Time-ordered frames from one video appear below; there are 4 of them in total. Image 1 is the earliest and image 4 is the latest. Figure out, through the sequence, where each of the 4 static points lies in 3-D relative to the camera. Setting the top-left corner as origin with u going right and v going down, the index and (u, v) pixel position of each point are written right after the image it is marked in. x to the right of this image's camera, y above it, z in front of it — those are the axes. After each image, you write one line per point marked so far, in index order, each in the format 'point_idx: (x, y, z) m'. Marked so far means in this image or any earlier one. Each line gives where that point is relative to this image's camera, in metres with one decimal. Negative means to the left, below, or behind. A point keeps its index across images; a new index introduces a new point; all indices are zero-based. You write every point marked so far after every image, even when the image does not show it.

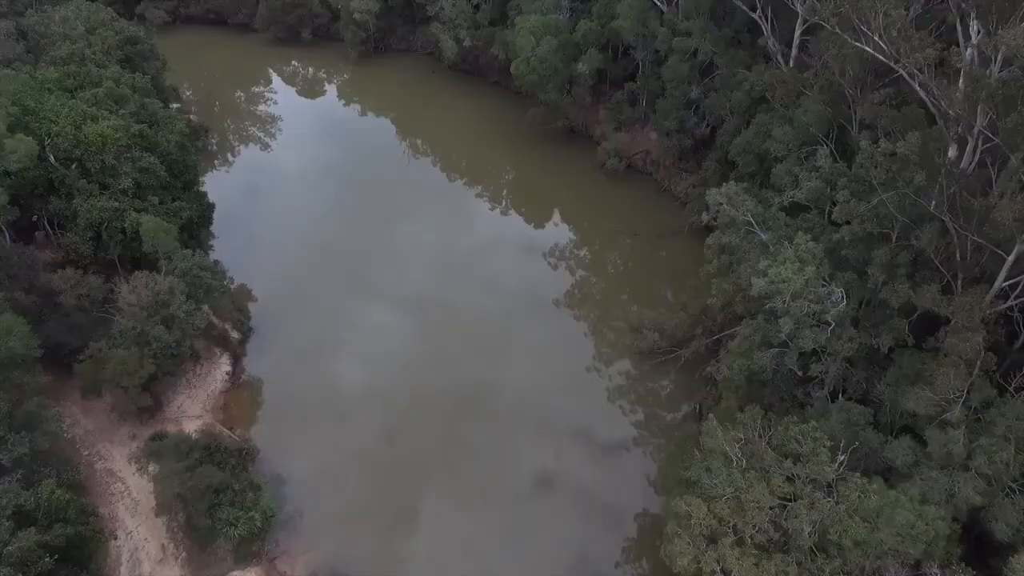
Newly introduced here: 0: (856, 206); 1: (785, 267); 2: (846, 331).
0: (+10.2, +2.4, +18.8) m
1: (+8.1, +0.6, +18.8) m
2: (+9.9, -1.3, +18.9) m
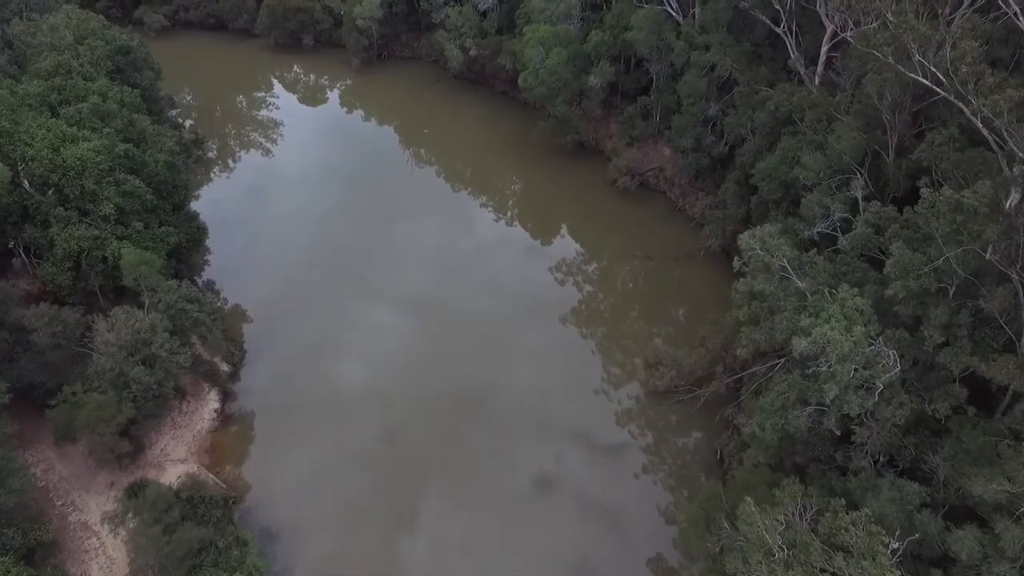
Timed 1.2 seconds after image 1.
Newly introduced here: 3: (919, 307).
0: (+10.5, +0.8, +16.8) m
1: (+8.4, -1.0, +16.8) m
2: (+10.2, -2.9, +16.9) m
3: (+10.8, -0.5, +16.9) m
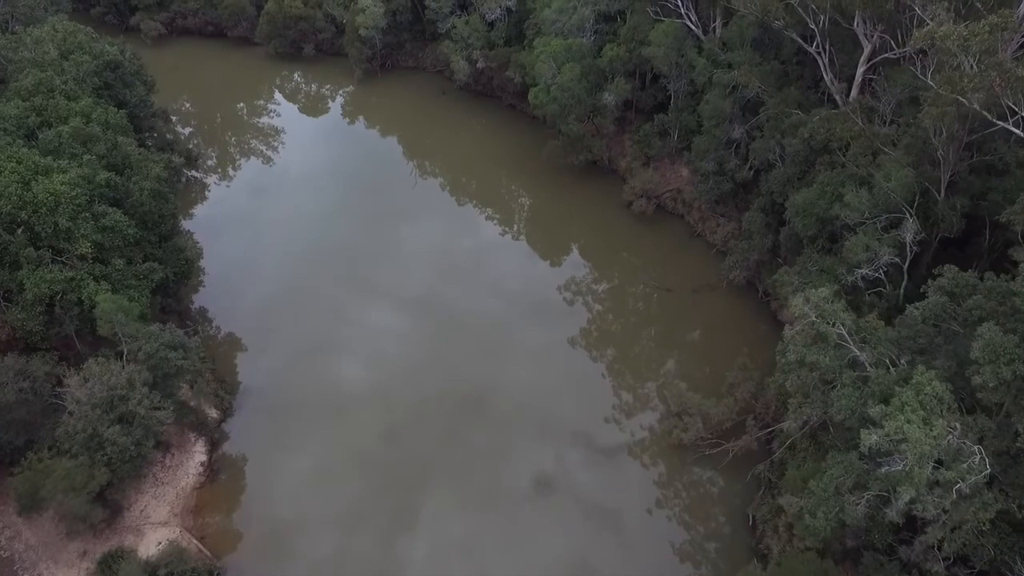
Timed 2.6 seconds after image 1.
0: (+11.0, -1.1, +14.4) m
1: (+8.8, -2.9, +14.4) m
2: (+10.7, -4.7, +14.5) m
3: (+11.3, -2.4, +14.5) m
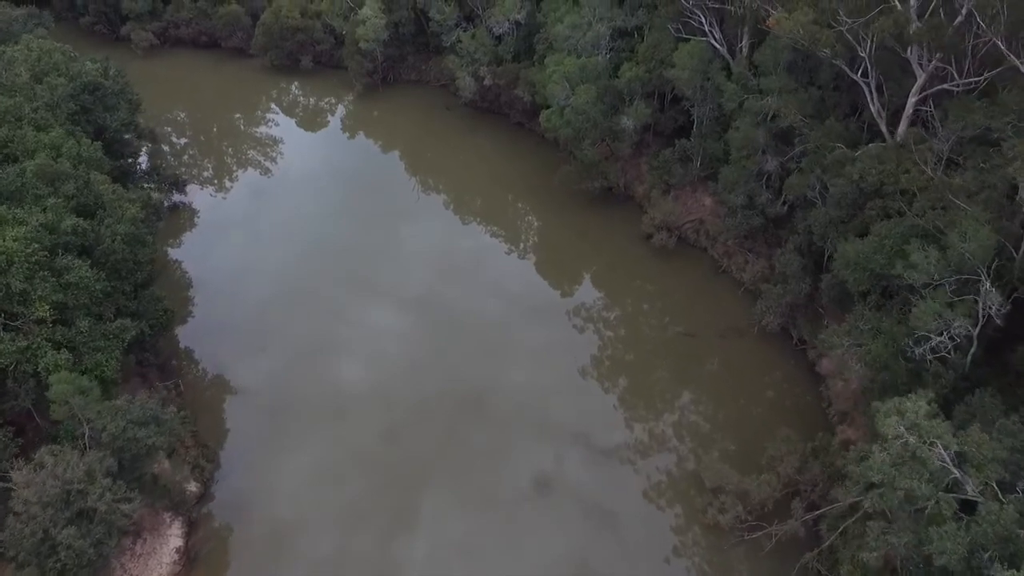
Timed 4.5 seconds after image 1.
0: (+11.6, -3.4, +11.4) m
1: (+9.4, -5.2, +11.4) m
2: (+11.2, -7.1, +11.5) m
3: (+11.8, -4.8, +11.5) m
